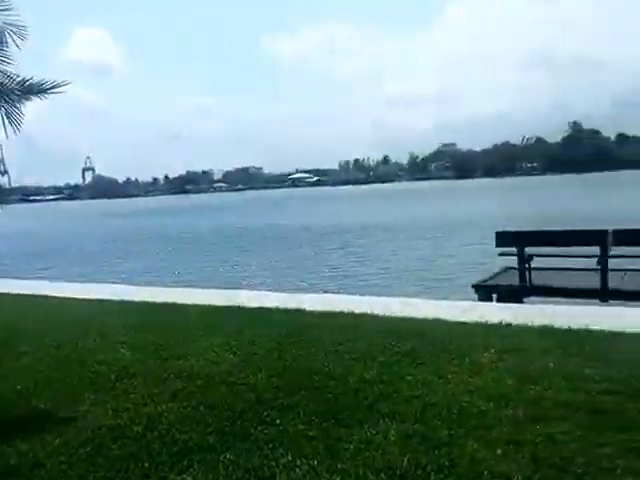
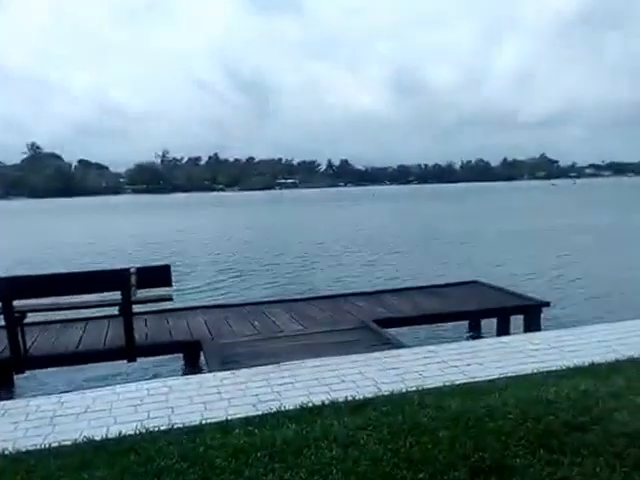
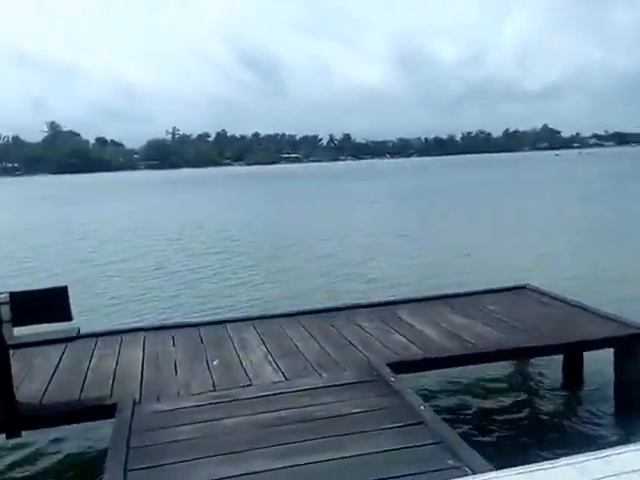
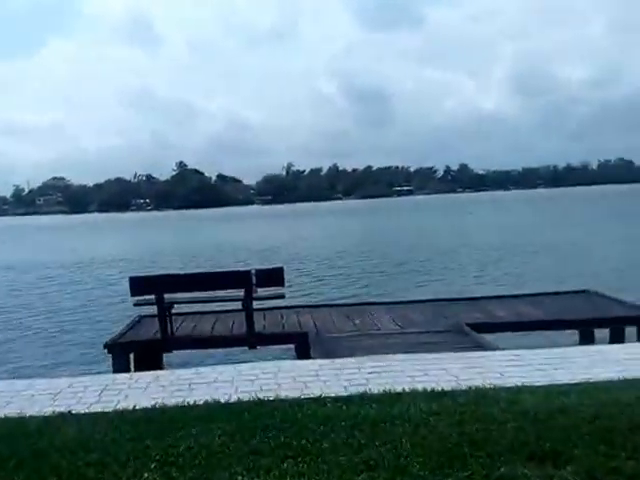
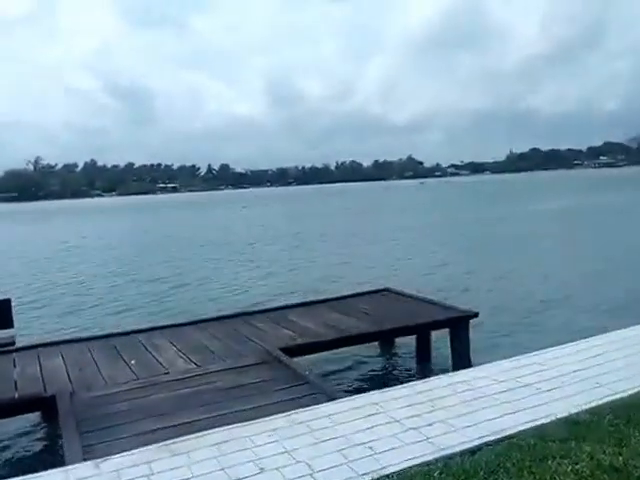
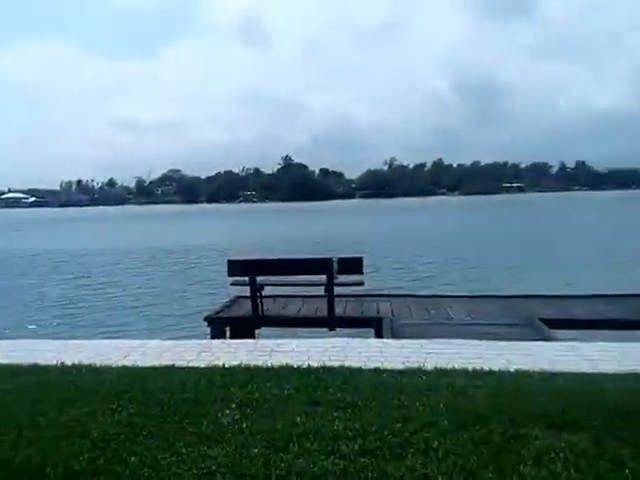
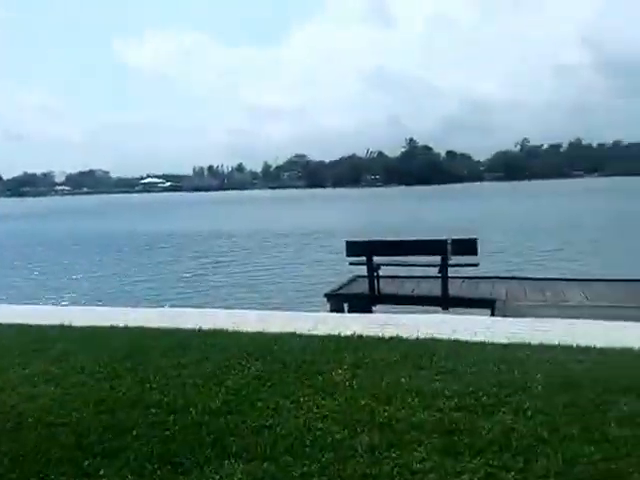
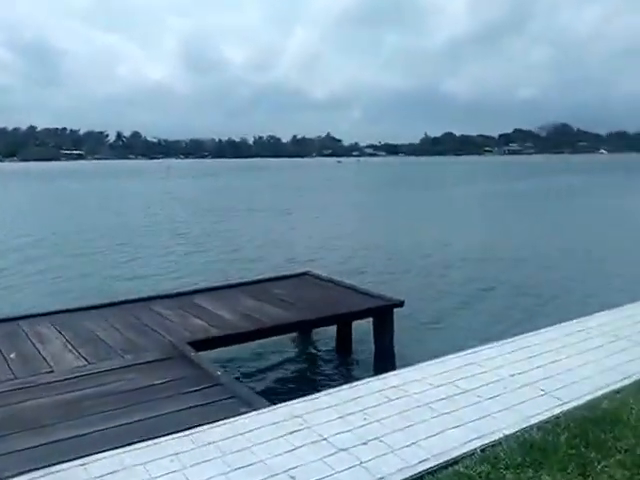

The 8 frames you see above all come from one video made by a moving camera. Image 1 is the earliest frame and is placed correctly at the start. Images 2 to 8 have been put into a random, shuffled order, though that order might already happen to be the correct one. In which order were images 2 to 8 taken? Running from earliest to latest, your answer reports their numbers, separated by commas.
7, 6, 4, 2, 5, 8, 3
